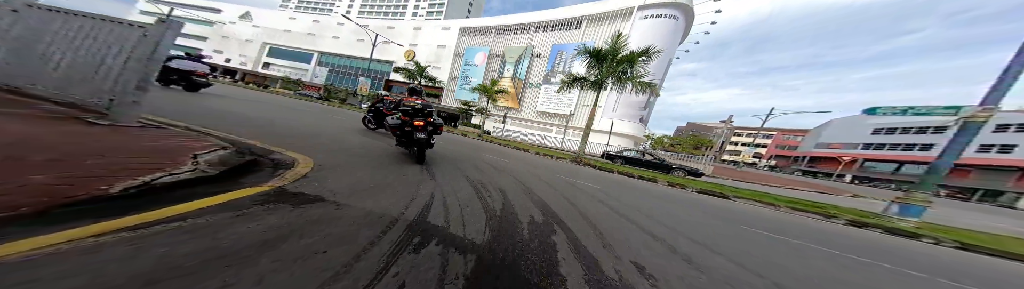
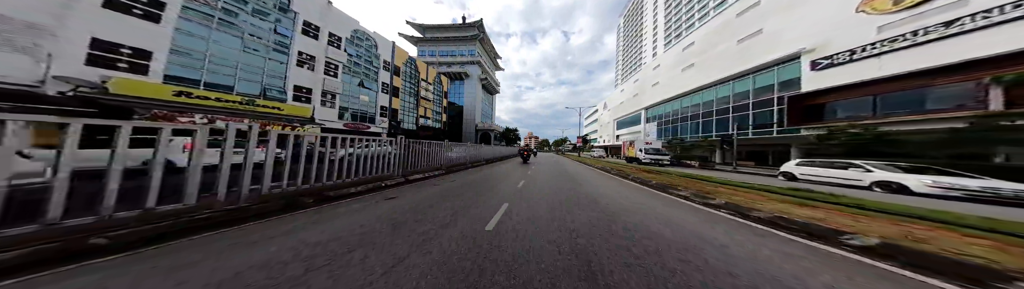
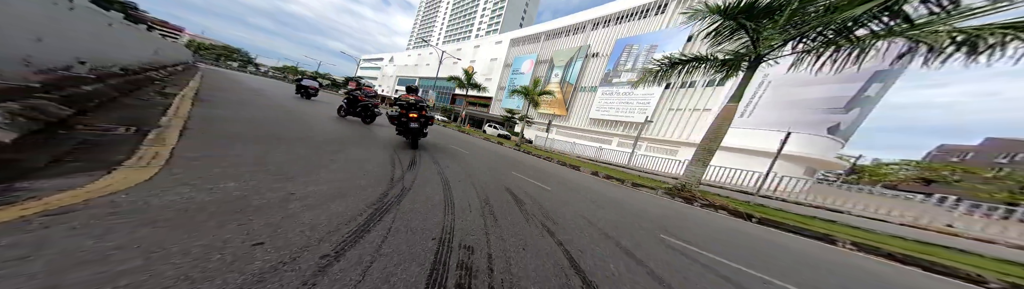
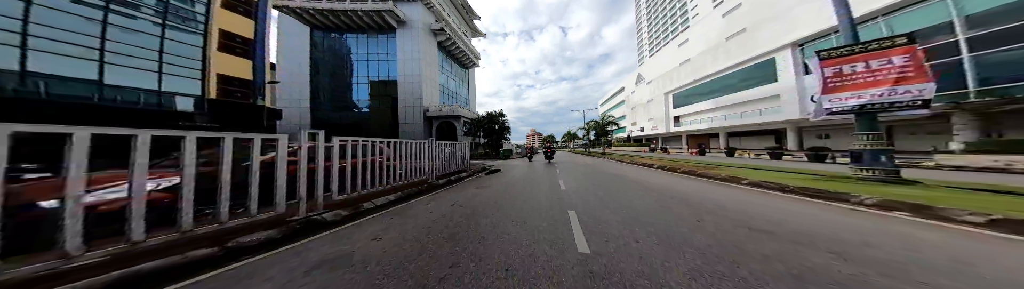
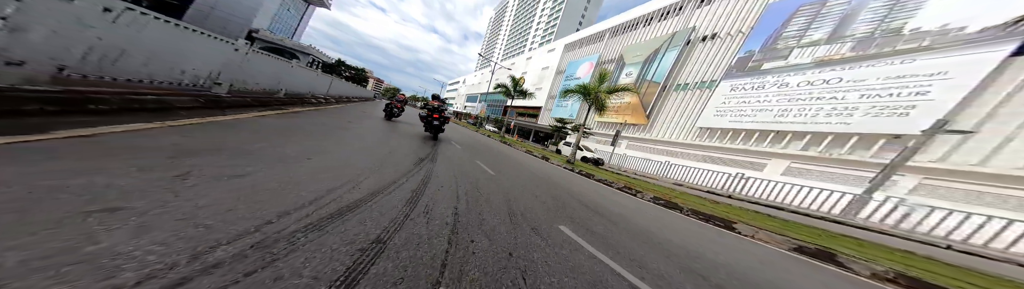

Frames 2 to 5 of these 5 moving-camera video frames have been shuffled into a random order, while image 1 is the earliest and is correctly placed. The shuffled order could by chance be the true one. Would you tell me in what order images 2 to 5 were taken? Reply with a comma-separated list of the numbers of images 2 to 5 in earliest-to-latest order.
3, 5, 2, 4
